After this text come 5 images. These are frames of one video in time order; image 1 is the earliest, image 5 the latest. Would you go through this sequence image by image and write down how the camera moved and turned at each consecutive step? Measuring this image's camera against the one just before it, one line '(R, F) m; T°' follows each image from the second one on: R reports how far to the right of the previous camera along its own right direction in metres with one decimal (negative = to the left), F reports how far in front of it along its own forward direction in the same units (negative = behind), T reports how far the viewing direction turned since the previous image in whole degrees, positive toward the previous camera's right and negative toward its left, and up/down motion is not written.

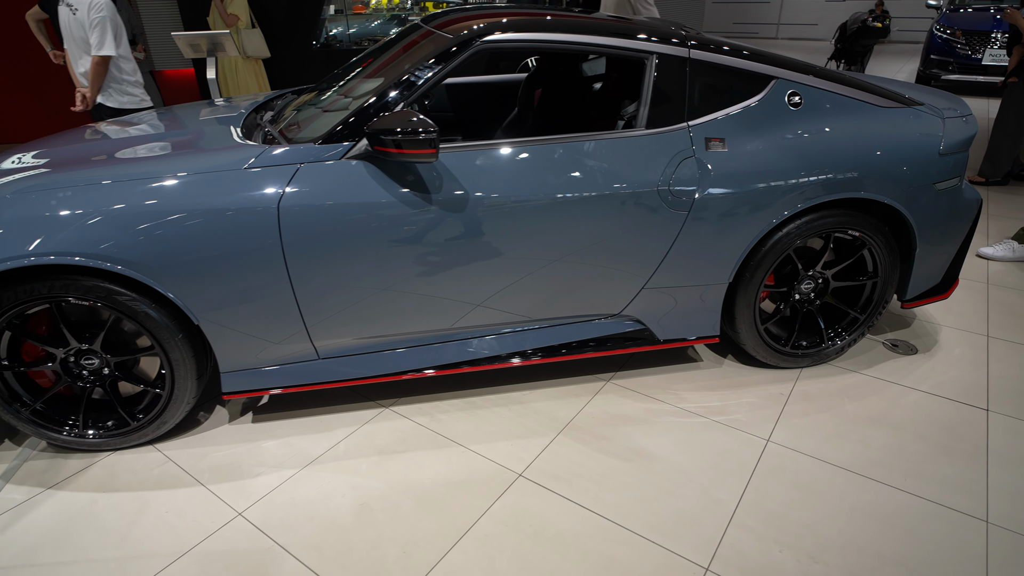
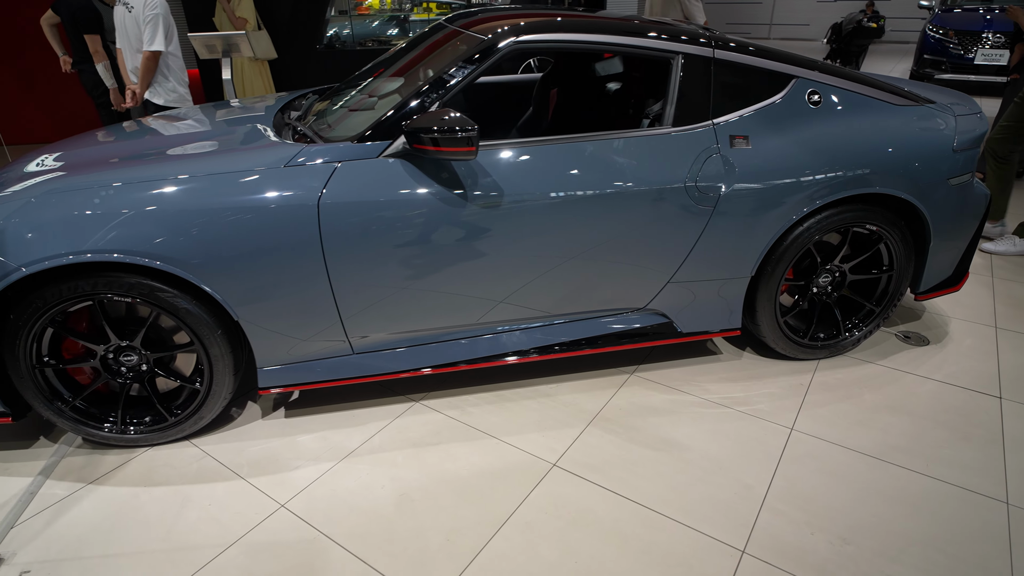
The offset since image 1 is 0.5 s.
(-0.1, 0.0) m; +1°
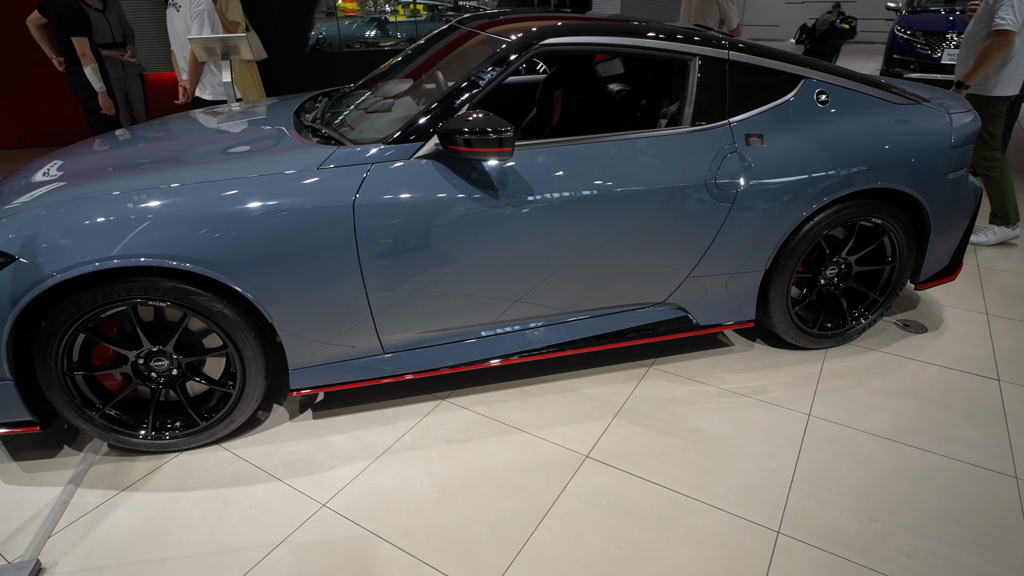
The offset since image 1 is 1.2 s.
(-0.2, 0.0) m; +2°
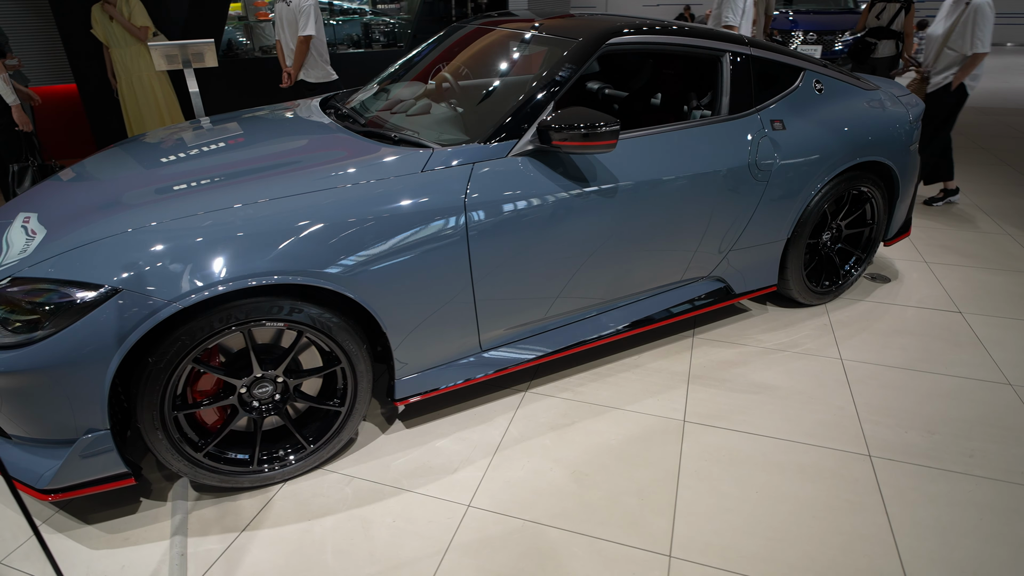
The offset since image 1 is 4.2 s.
(-0.8, 0.0) m; +12°
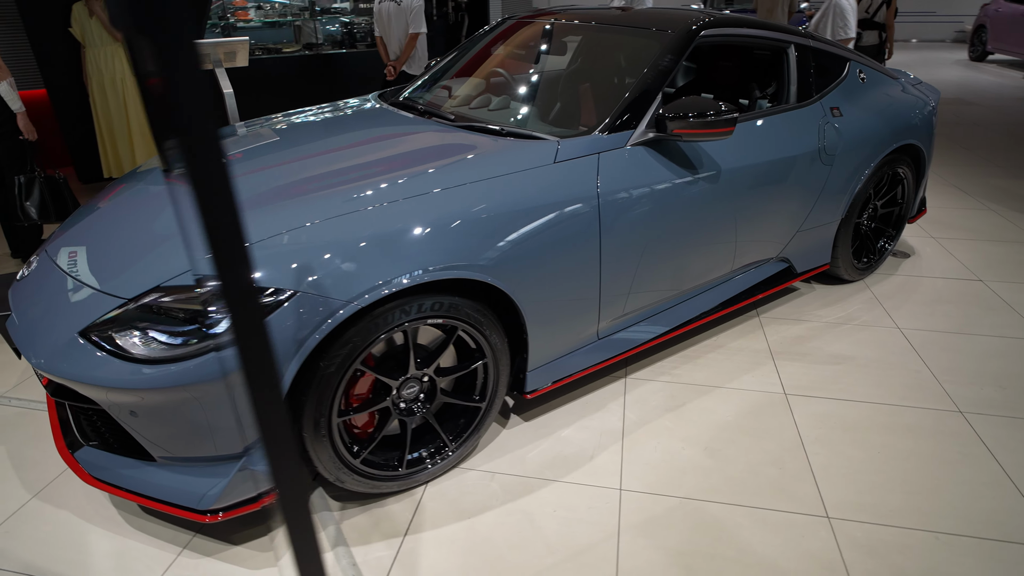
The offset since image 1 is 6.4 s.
(-0.6, 0.0) m; +6°
